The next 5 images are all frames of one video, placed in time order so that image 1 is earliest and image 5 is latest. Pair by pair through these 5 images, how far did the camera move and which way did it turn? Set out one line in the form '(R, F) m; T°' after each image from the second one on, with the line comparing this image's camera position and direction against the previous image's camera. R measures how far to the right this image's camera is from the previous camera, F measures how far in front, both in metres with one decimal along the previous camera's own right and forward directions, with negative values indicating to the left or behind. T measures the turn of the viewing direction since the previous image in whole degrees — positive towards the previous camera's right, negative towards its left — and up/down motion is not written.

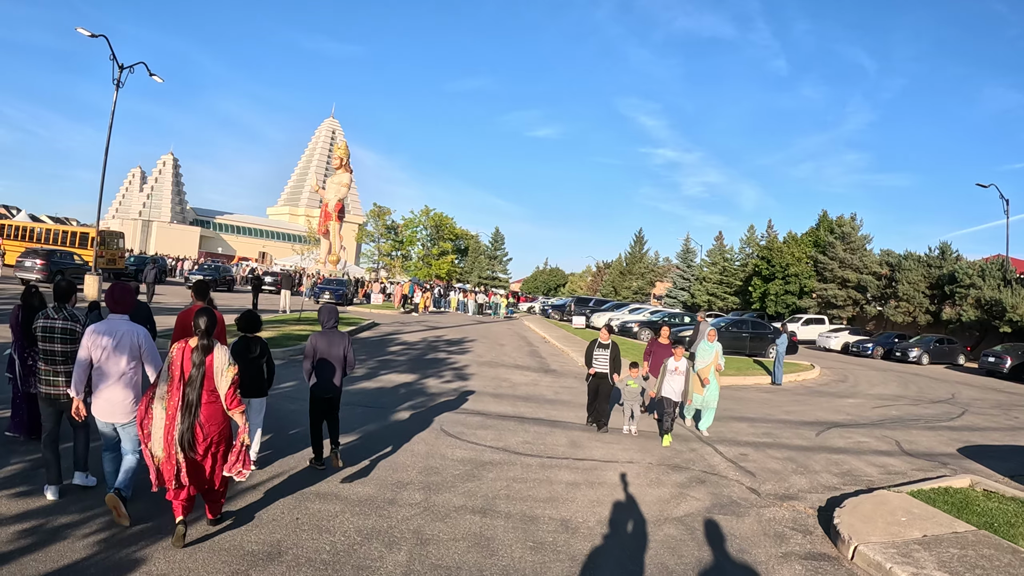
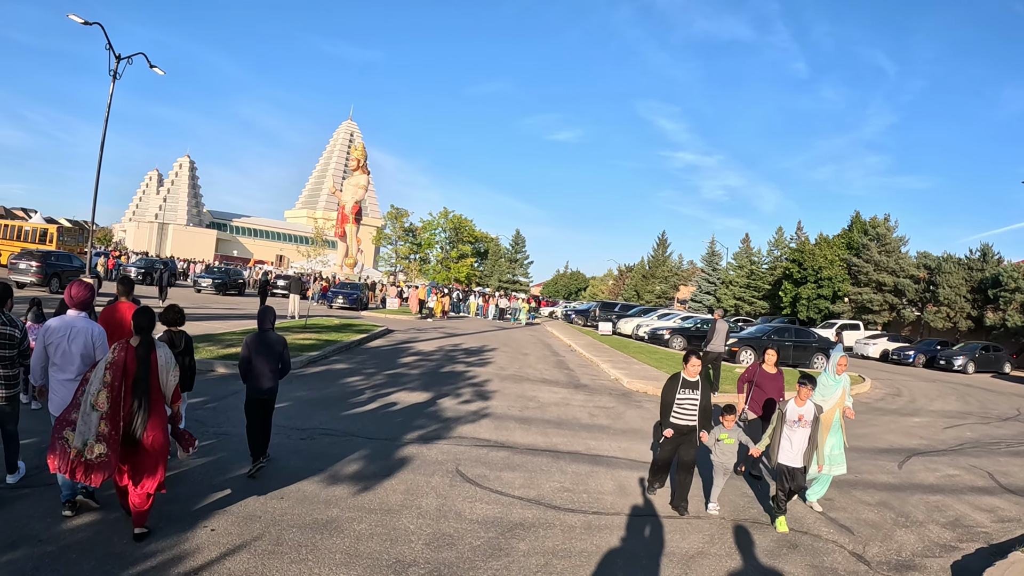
(-0.2, +1.6) m; -2°
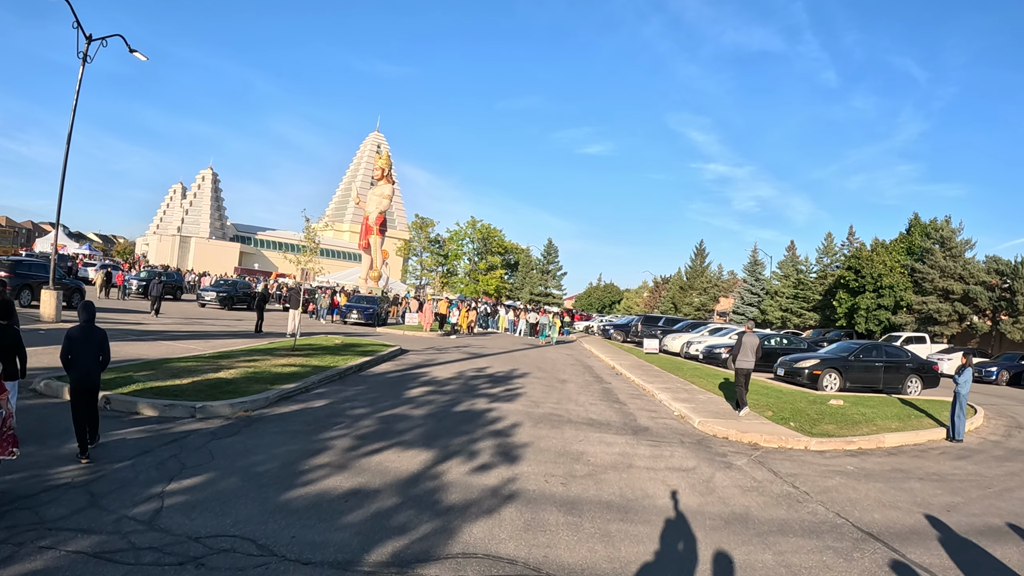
(-0.1, +3.2) m; -3°
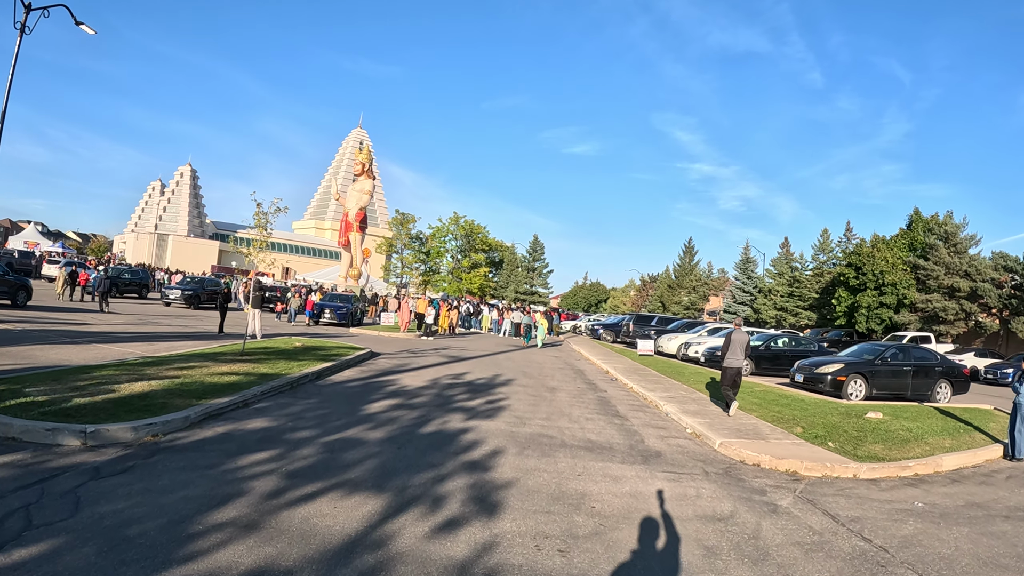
(+0.1, +1.9) m; +1°
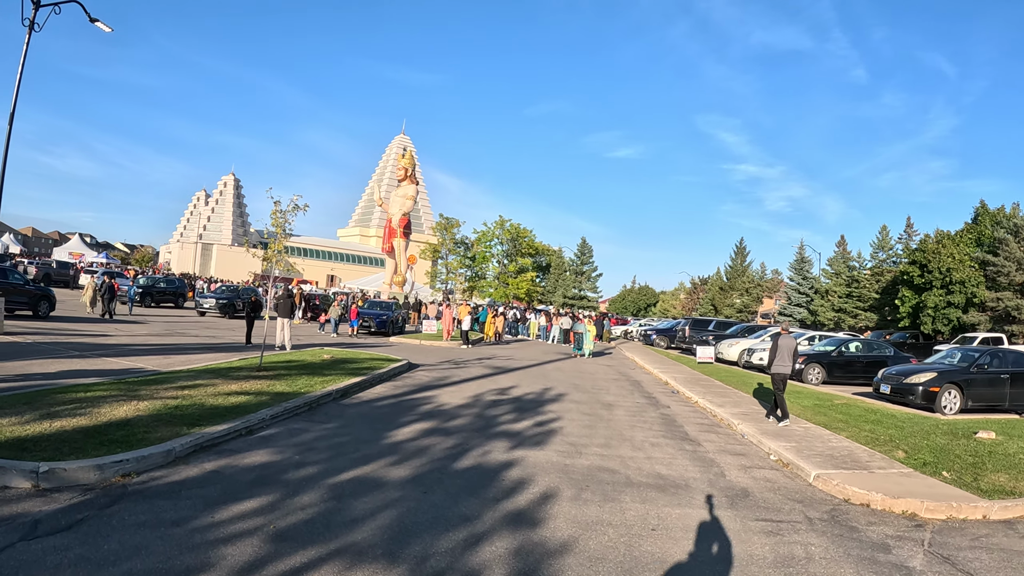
(-0.1, +1.3) m; -3°
